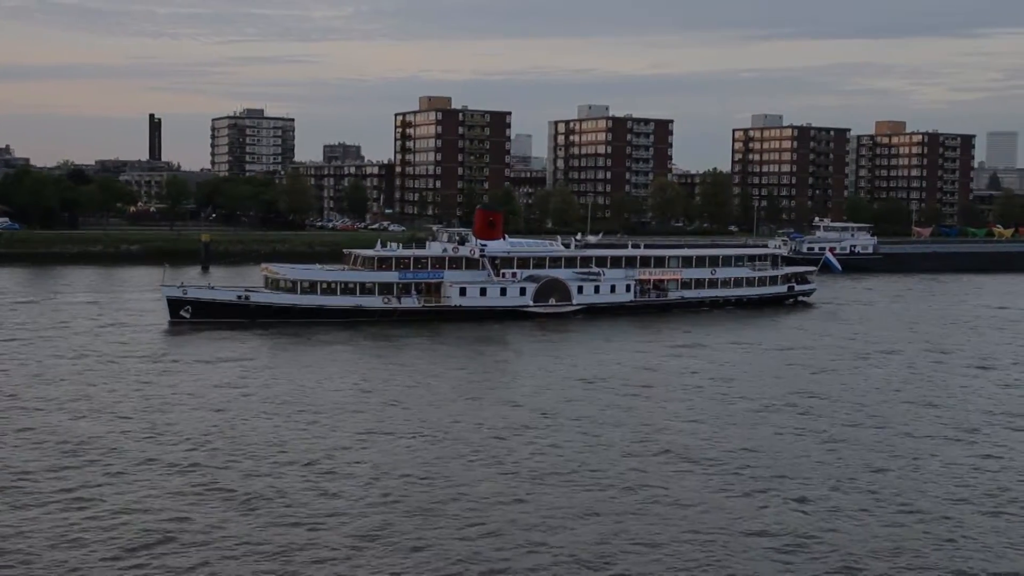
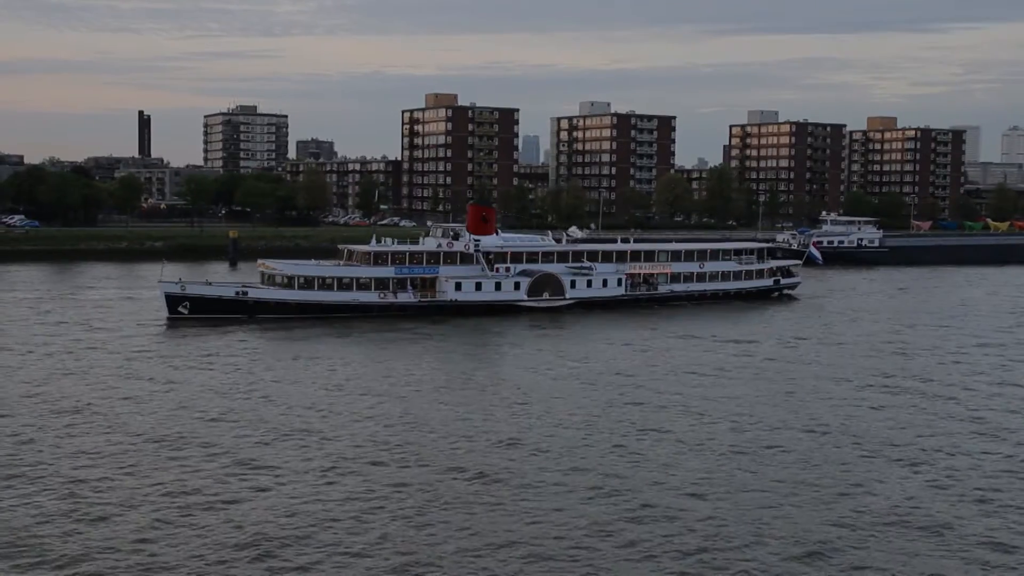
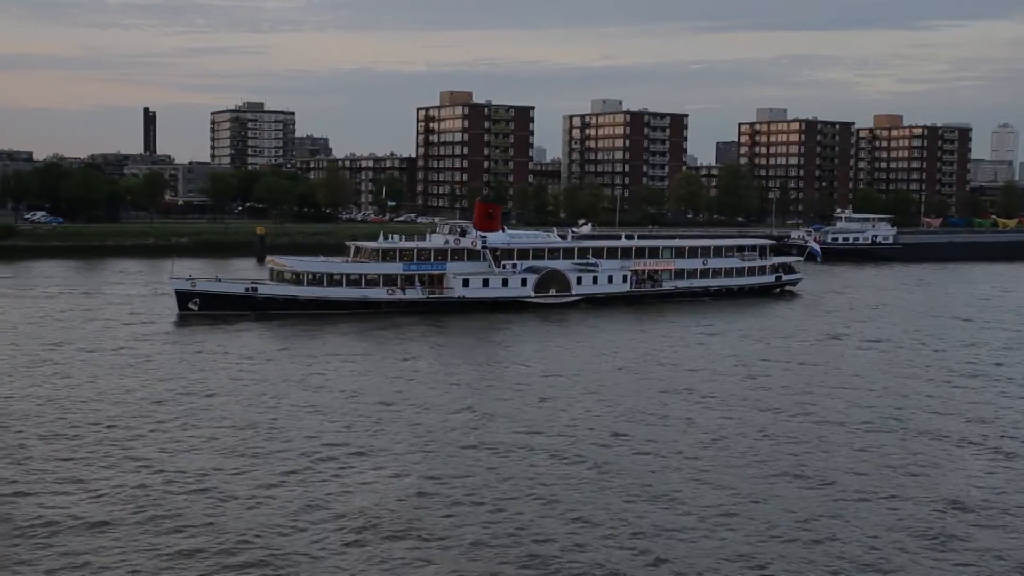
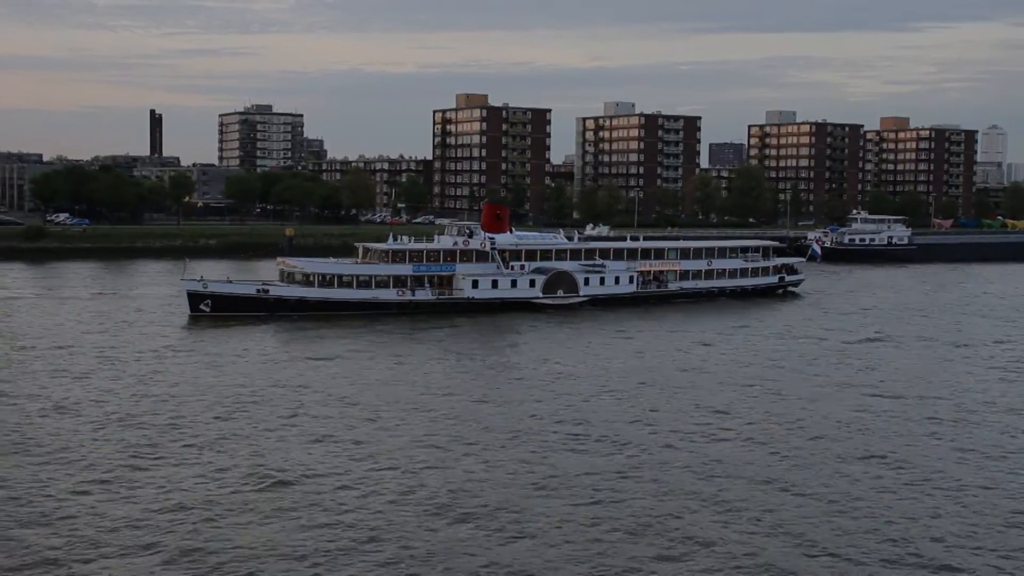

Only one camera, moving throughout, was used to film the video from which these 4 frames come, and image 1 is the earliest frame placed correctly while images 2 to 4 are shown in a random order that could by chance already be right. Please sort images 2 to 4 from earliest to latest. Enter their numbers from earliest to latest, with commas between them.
2, 3, 4
